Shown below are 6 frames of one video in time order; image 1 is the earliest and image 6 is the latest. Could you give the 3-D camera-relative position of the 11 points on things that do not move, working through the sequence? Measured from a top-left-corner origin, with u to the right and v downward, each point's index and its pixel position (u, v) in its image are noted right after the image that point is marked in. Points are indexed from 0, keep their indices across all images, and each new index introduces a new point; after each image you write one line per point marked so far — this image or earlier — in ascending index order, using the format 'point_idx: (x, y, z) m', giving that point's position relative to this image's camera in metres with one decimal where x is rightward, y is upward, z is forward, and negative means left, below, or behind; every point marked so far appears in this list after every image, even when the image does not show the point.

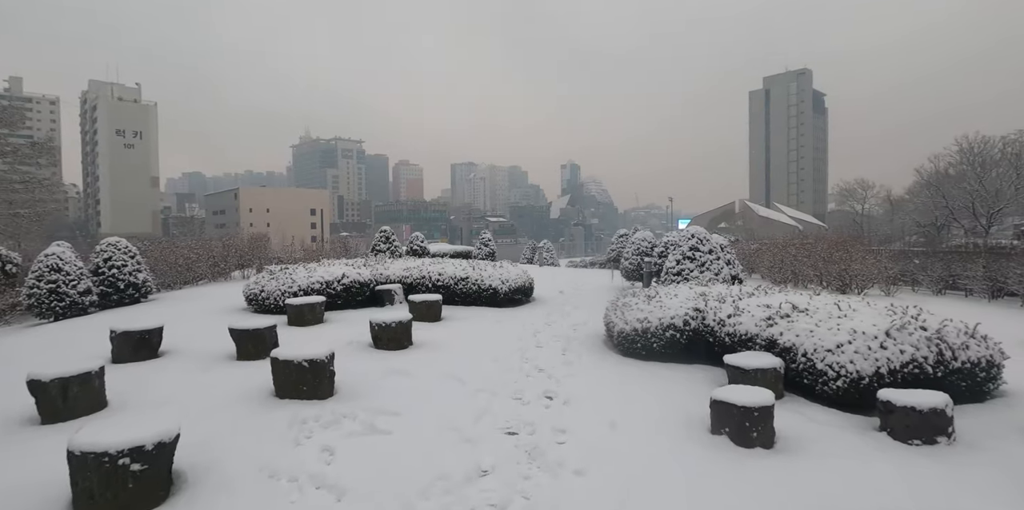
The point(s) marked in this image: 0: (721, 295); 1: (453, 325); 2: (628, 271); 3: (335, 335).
0: (+2.7, -0.5, +6.8) m
1: (-1.0, -1.2, +8.7) m
2: (+2.7, -0.4, +12.5) m
3: (-2.6, -1.2, +7.8) m
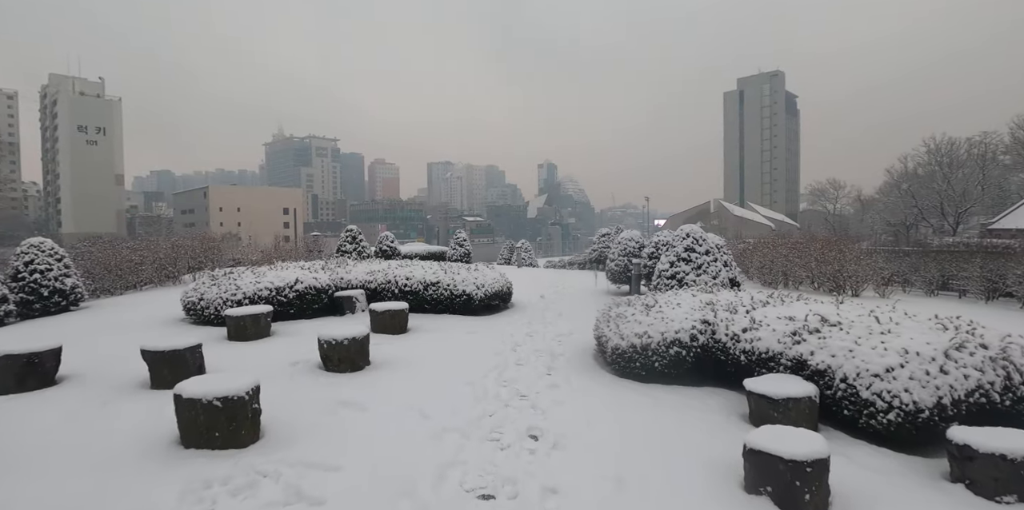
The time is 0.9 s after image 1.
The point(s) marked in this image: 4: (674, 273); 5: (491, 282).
0: (+2.4, -0.5, +5.9) m
1: (-1.3, -1.2, +7.6) m
2: (+2.2, -0.4, +11.5) m
3: (-2.9, -1.2, +6.6) m
4: (+2.7, -0.3, +8.8) m
5: (-0.4, -0.5, +9.6) m
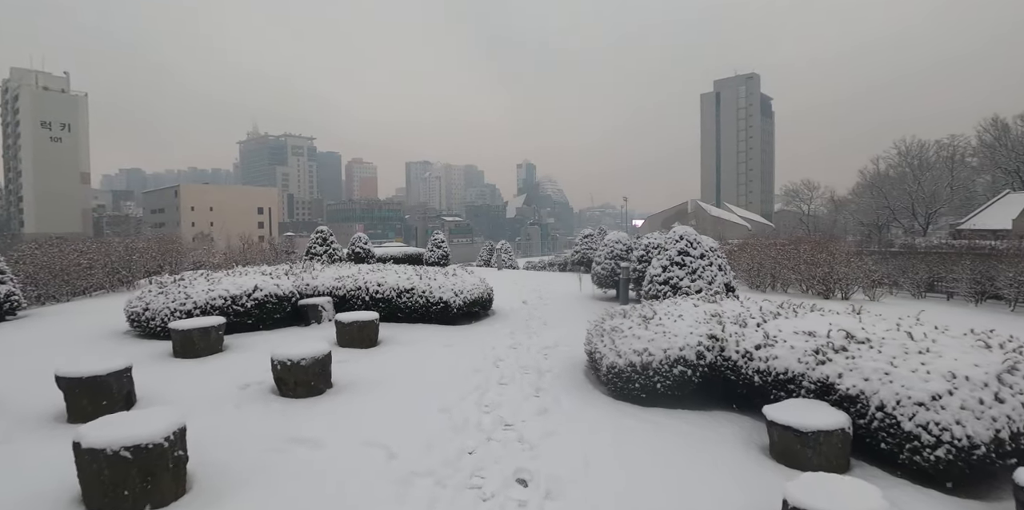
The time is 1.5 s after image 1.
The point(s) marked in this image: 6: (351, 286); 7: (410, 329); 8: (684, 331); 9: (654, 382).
0: (+2.2, -0.6, +5.3) m
1: (-1.6, -1.3, +6.9) m
2: (+1.8, -0.5, +10.9) m
3: (-3.1, -1.3, +5.8) m
4: (+2.4, -0.4, +8.2) m
5: (-0.7, -0.5, +8.9) m
6: (-2.7, -0.5, +8.8) m
7: (-1.6, -1.1, +8.1) m
8: (+1.6, -0.7, +5.0) m
9: (+1.3, -1.2, +4.9) m
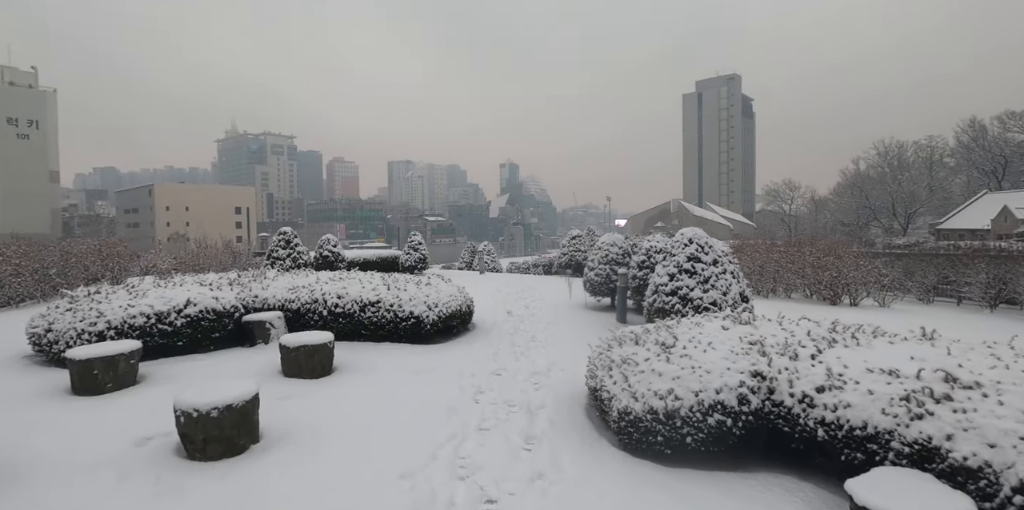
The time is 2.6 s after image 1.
0: (+2.1, -0.7, +4.1) m
1: (-1.8, -1.4, +5.6) m
2: (+1.5, -0.5, +9.7) m
3: (-3.2, -1.4, +4.5) m
4: (+2.2, -0.4, +7.1) m
5: (-0.9, -0.6, +7.6) m
6: (-2.9, -0.6, +7.5) m
7: (-1.8, -1.2, +6.8) m
8: (+1.5, -0.8, +3.9) m
9: (+1.2, -1.3, +3.7) m
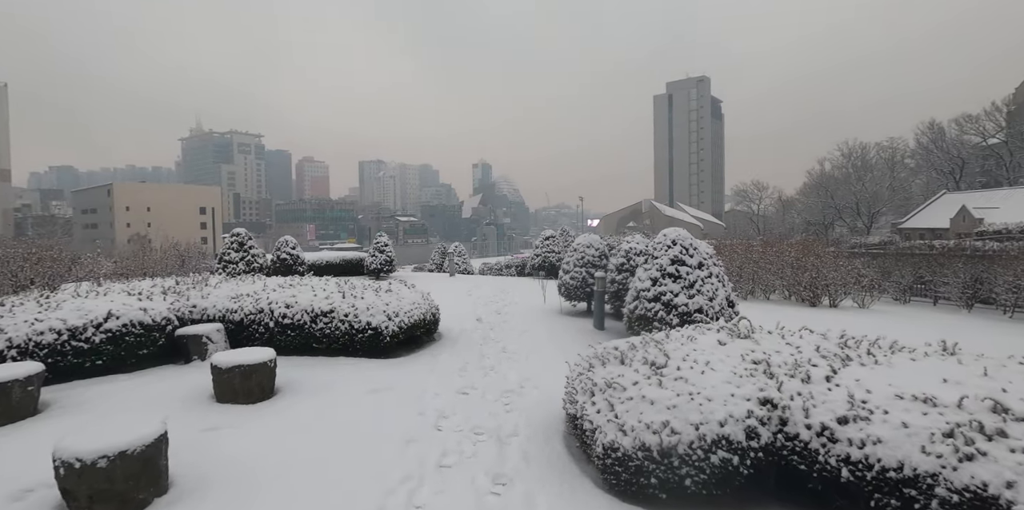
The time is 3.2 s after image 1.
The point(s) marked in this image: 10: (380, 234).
0: (+1.9, -0.7, +3.6) m
1: (-2.0, -1.4, +4.9) m
2: (+1.0, -0.6, +9.1) m
3: (-3.5, -1.5, +3.6) m
4: (+1.8, -0.5, +6.5) m
5: (-1.3, -0.7, +6.9) m
6: (-3.3, -0.7, +6.7) m
7: (-2.1, -1.3, +6.1) m
8: (+1.3, -0.8, +3.3) m
9: (+1.0, -1.3, +3.1) m
10: (-3.8, +0.6, +15.2) m
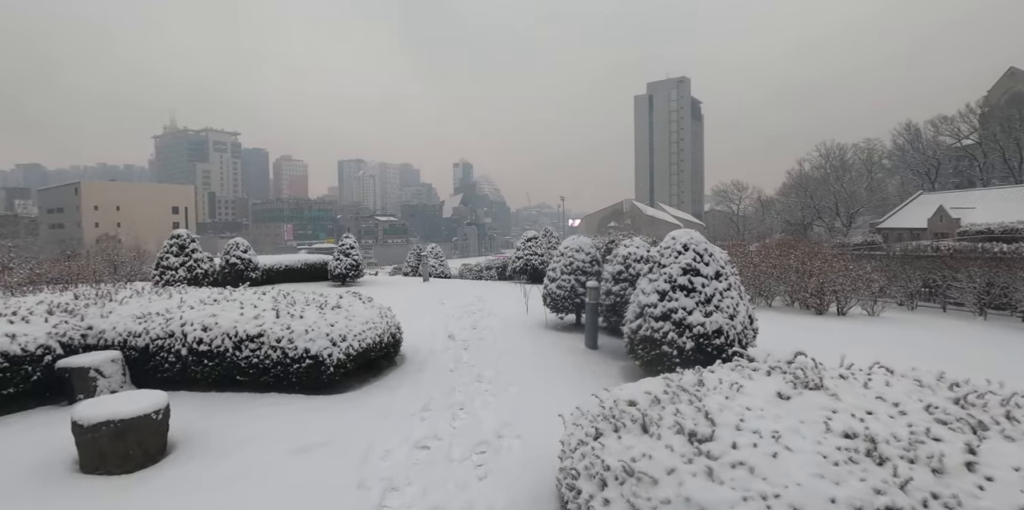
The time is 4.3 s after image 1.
0: (+1.8, -0.8, +2.4) m
1: (-2.2, -1.5, +3.5) m
2: (+0.7, -0.7, +7.9) m
3: (-3.6, -1.6, +2.3) m
4: (+1.6, -0.6, +5.3) m
5: (-1.6, -0.8, +5.6) m
6: (-3.5, -0.8, +5.3) m
7: (-2.4, -1.4, +4.7) m
8: (+1.2, -0.9, +2.1) m
9: (+0.9, -1.4, +1.9) m
10: (-4.3, +0.5, +13.8) m
